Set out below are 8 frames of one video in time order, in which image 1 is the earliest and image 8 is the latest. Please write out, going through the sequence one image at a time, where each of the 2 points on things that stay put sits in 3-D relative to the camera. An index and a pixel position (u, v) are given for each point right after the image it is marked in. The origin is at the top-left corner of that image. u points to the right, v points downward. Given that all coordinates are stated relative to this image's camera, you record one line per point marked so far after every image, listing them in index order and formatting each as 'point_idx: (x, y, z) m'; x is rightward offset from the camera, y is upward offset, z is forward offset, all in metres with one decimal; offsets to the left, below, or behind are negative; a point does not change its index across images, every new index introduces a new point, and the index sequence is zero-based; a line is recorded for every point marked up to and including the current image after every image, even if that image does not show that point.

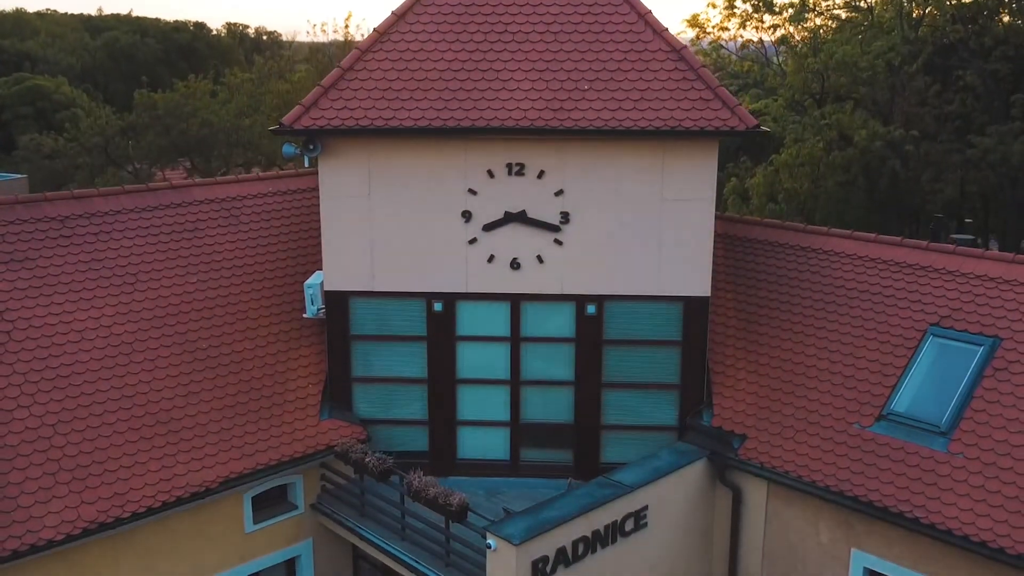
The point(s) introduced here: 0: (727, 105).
0: (+2.7, +2.3, +10.4) m
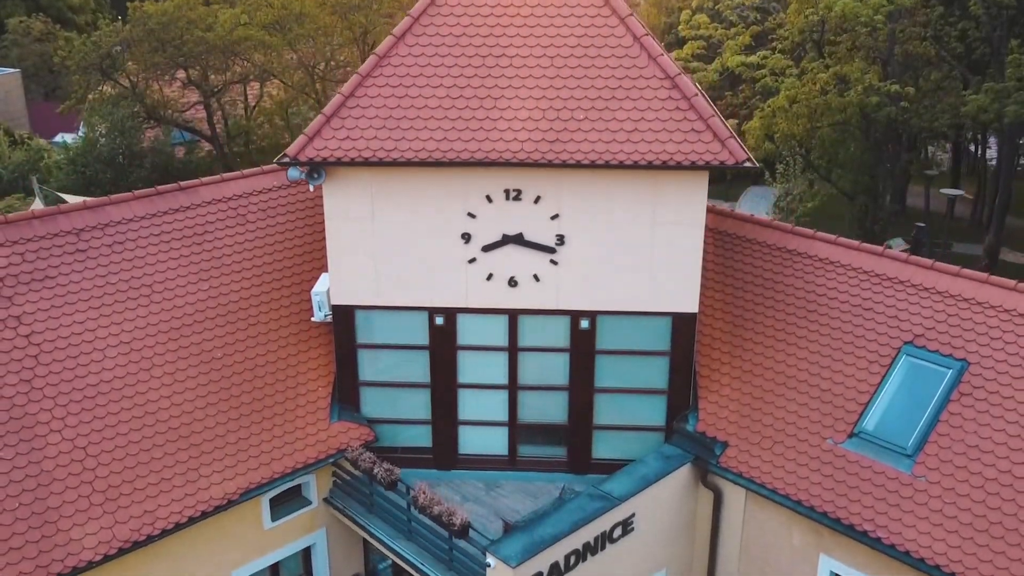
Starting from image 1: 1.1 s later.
0: (+2.6, +1.9, +10.7) m
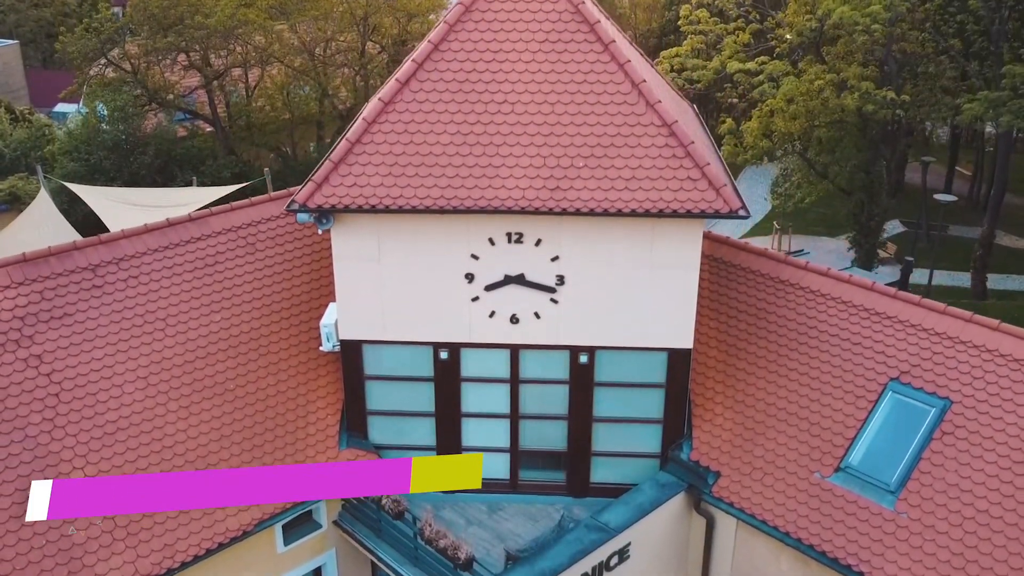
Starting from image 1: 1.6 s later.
0: (+2.7, +1.3, +11.0) m
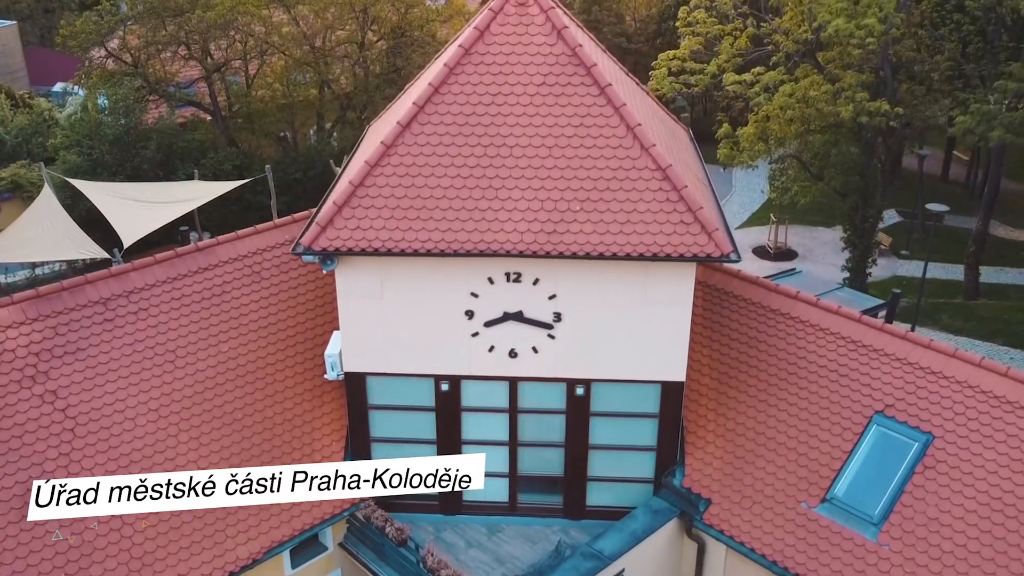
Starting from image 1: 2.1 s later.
0: (+2.6, +0.8, +11.3) m
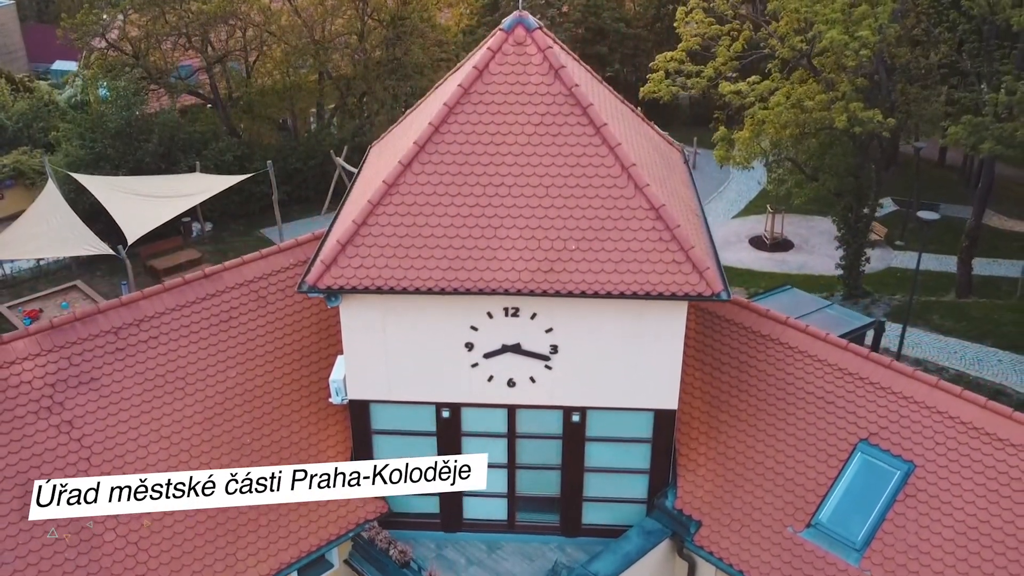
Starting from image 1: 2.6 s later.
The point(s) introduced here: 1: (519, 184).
0: (+2.6, +0.2, +11.7) m
1: (+0.1, +1.5, +12.2) m
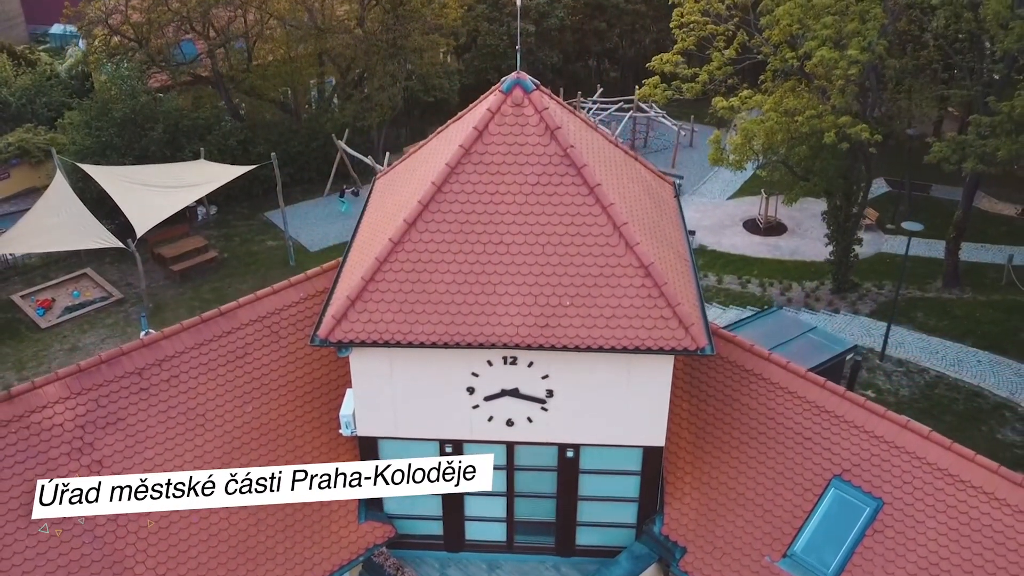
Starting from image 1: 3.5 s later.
0: (+2.6, -0.6, +12.6) m
1: (+0.1, +0.7, +13.0) m
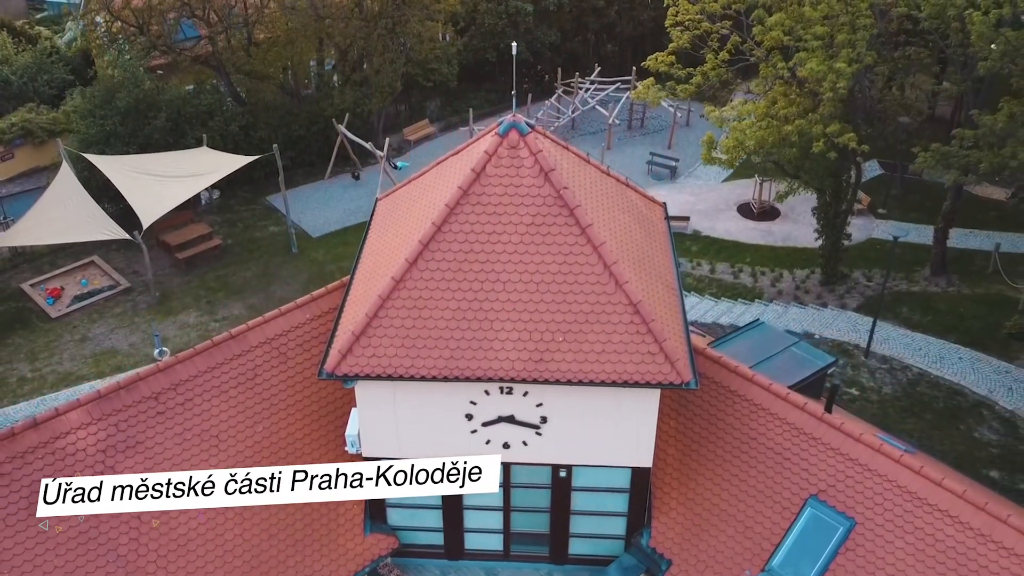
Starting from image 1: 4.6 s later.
0: (+2.5, -1.2, +13.3) m
1: (0.0, +0.1, +13.7) m
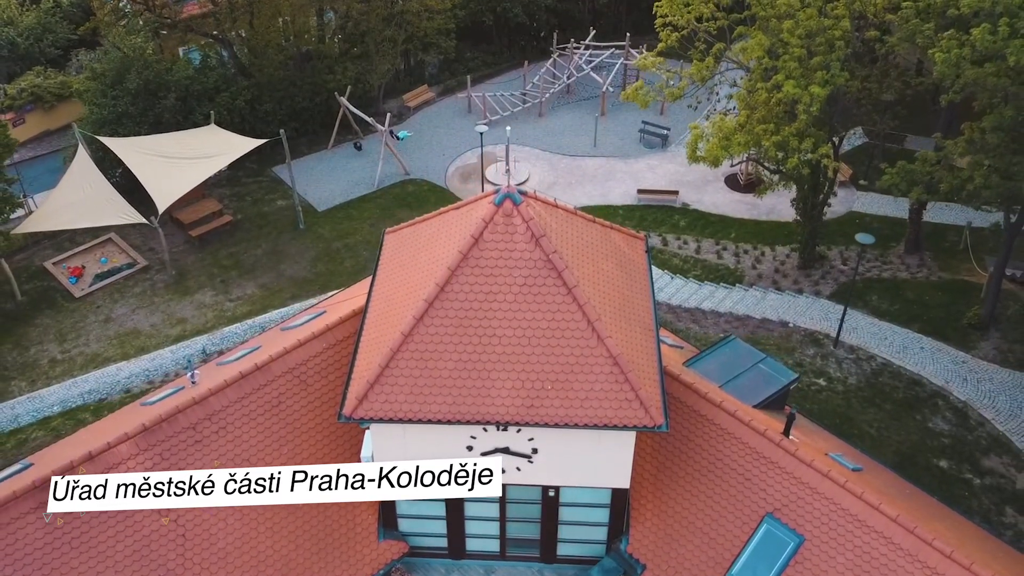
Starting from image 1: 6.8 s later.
0: (+2.4, -2.2, +15.3) m
1: (-0.1, -0.9, +15.6) m
